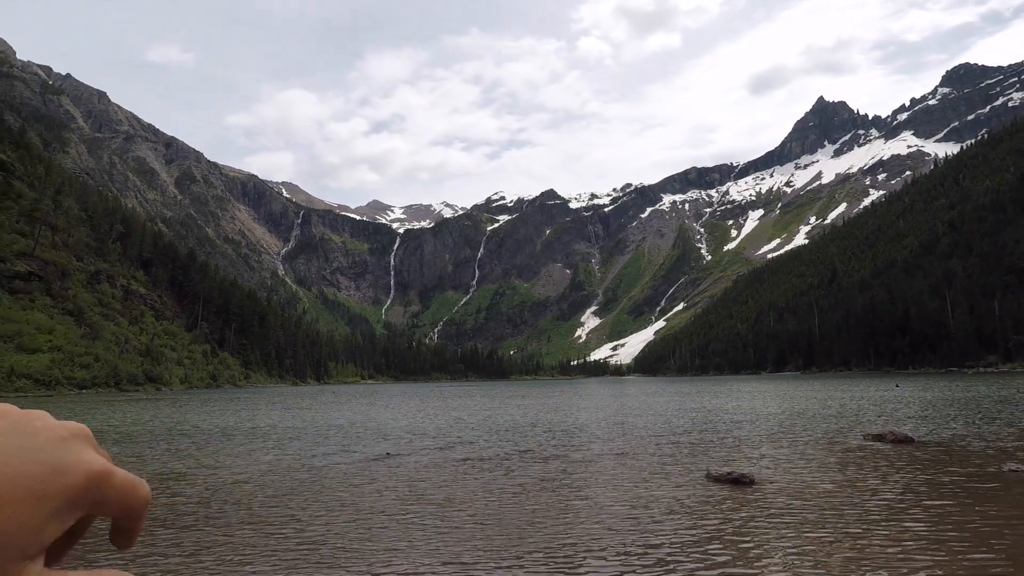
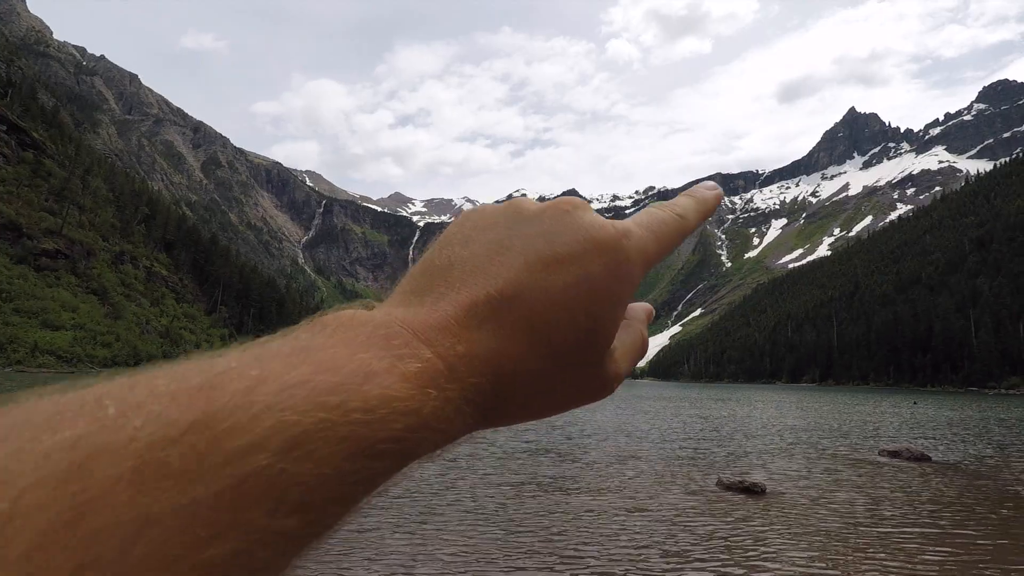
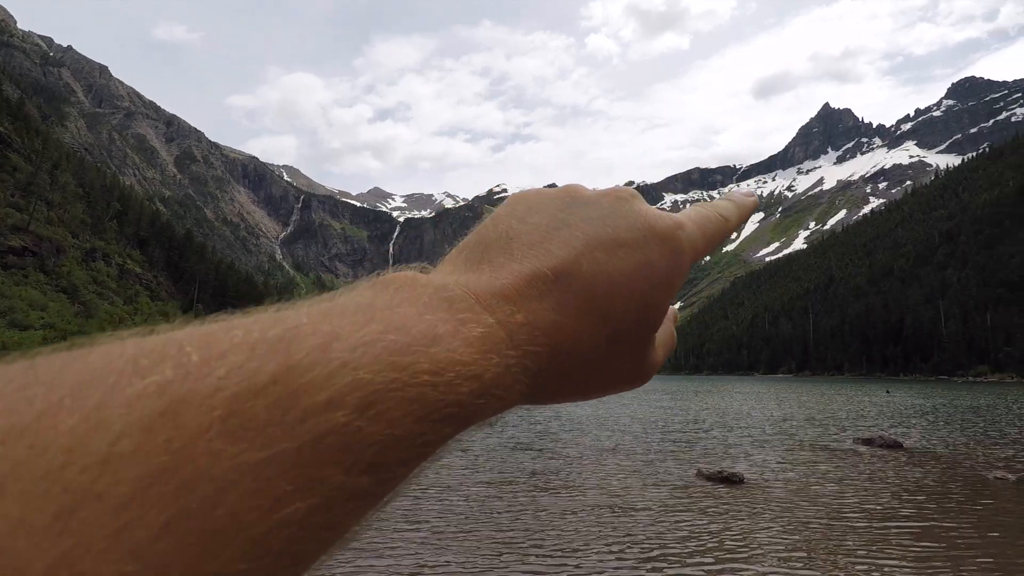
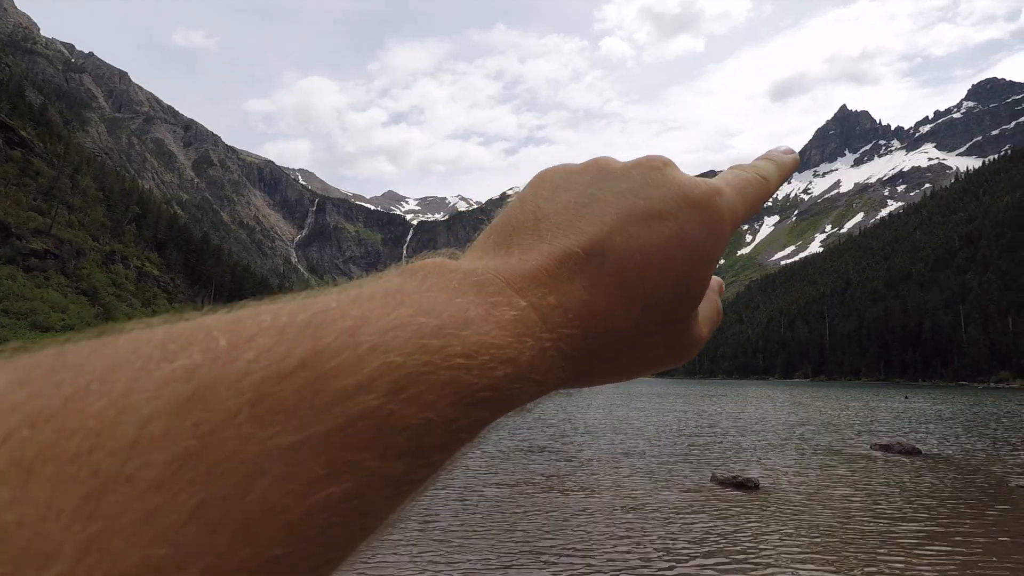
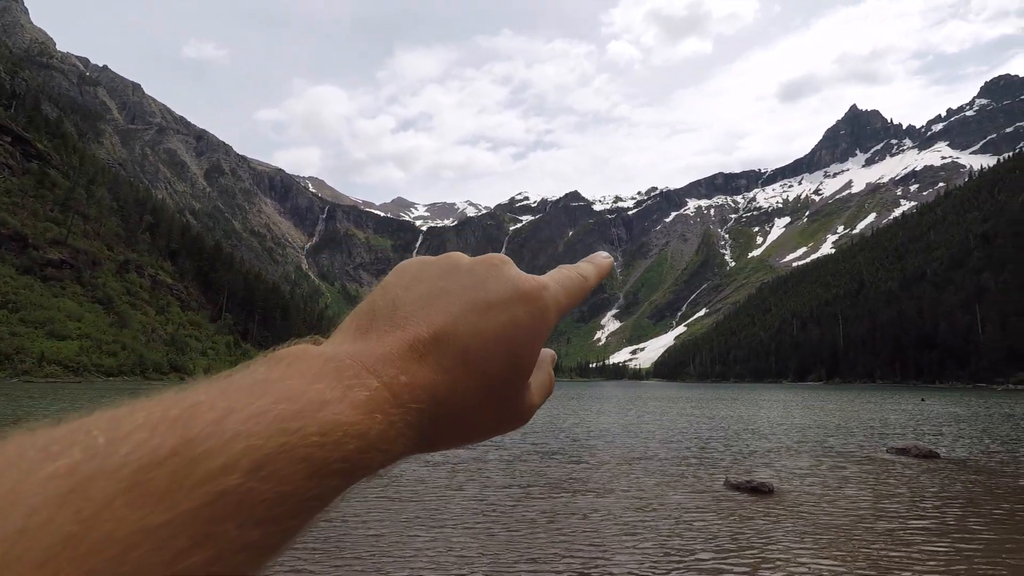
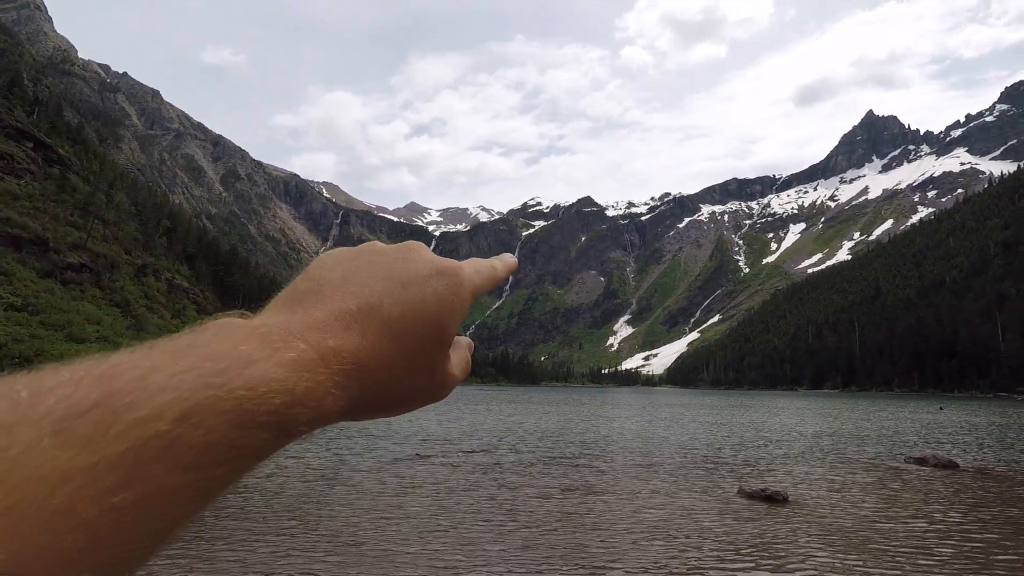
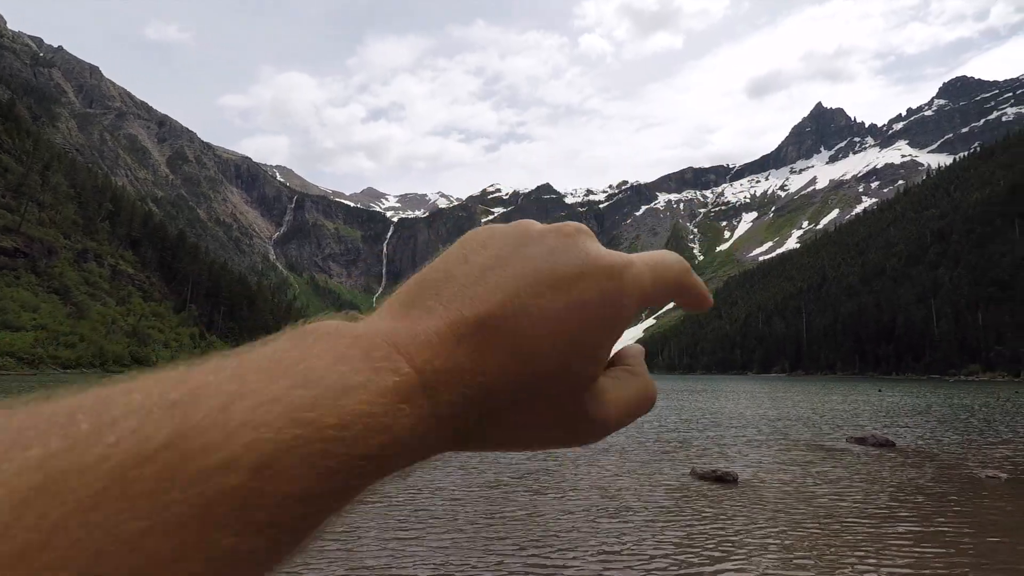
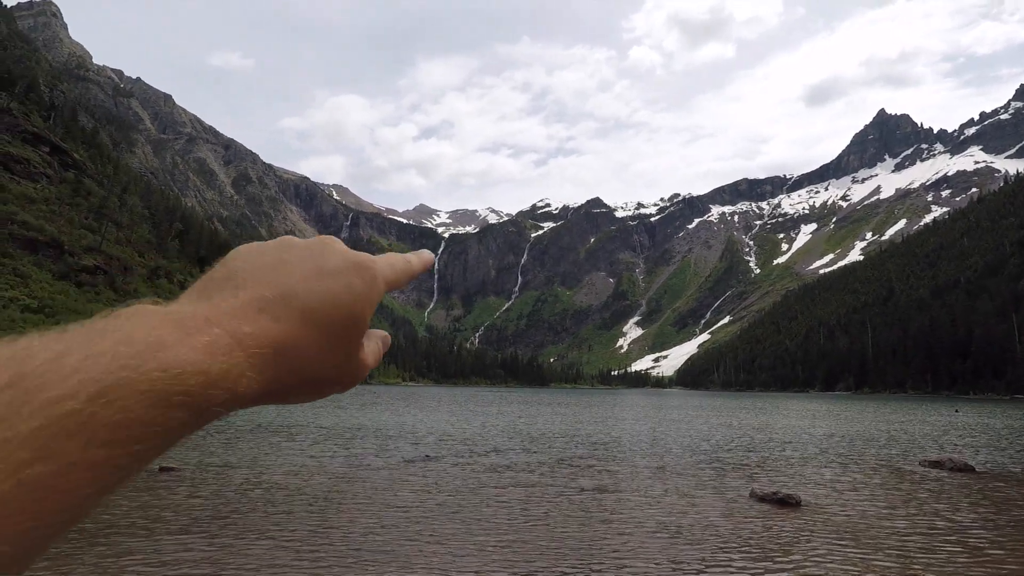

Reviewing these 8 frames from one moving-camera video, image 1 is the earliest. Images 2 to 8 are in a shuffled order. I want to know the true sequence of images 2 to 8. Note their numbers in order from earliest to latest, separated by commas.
8, 6, 5, 2, 4, 3, 7
